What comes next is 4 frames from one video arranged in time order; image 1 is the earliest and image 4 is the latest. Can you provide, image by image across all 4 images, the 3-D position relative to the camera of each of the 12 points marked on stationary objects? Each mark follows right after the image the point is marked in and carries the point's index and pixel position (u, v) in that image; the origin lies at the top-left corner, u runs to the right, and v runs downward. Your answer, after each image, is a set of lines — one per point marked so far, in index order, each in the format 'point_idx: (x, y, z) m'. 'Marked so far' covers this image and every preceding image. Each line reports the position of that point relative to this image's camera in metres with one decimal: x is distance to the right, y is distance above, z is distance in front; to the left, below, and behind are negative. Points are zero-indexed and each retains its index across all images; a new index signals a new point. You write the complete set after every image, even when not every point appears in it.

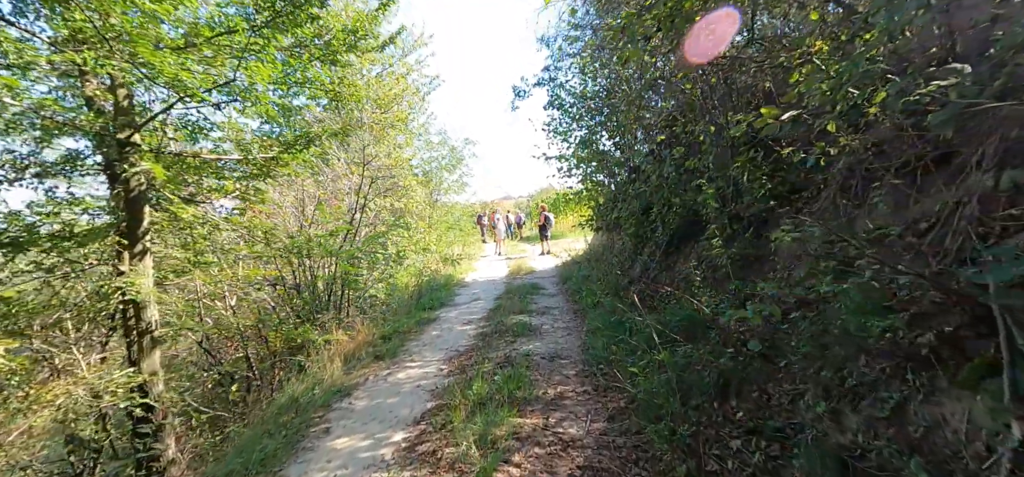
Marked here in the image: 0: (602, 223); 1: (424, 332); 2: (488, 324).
0: (+1.6, +0.3, +9.5) m
1: (-1.0, -1.1, +6.0) m
2: (-0.3, -1.0, +6.2) m
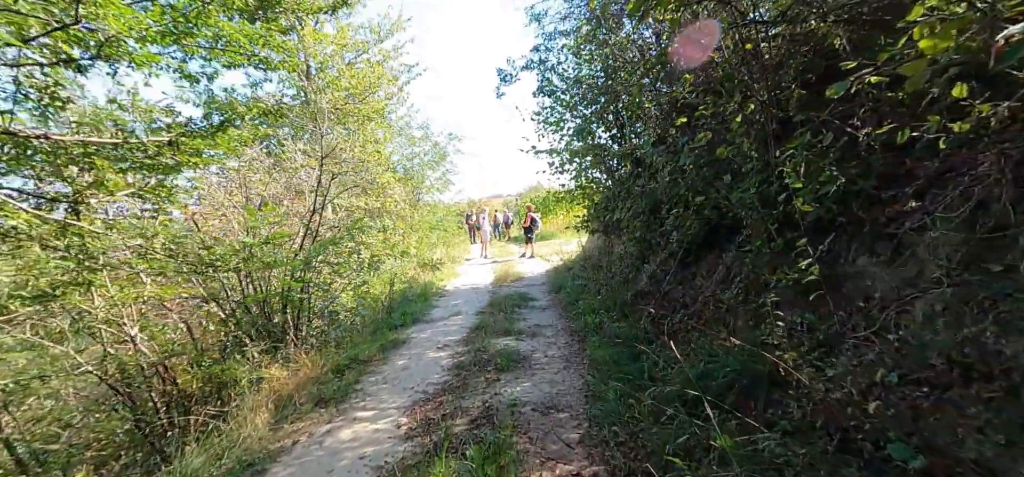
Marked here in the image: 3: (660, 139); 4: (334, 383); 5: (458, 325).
0: (+1.4, +0.2, +8.5) m
1: (-1.1, -1.1, +4.9) m
2: (-0.5, -1.1, +5.1) m
3: (+1.6, +1.1, +5.6) m
4: (-1.4, -1.2, +4.2) m
5: (-0.7, -1.1, +6.5) m
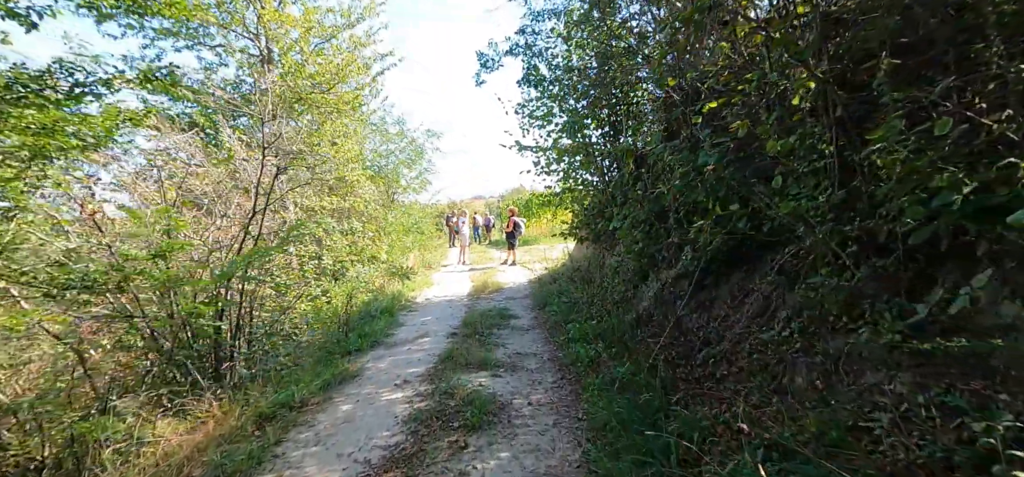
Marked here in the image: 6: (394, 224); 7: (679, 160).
0: (+1.1, +0.1, +7.5) m
1: (-1.3, -1.2, +3.9) m
2: (-0.7, -1.2, +4.1) m
3: (+1.4, +0.9, +4.7) m
4: (-1.6, -1.2, +3.1) m
5: (-0.9, -1.2, +5.4) m
6: (-3.3, +0.4, +14.8) m
7: (+1.3, +0.6, +4.2) m
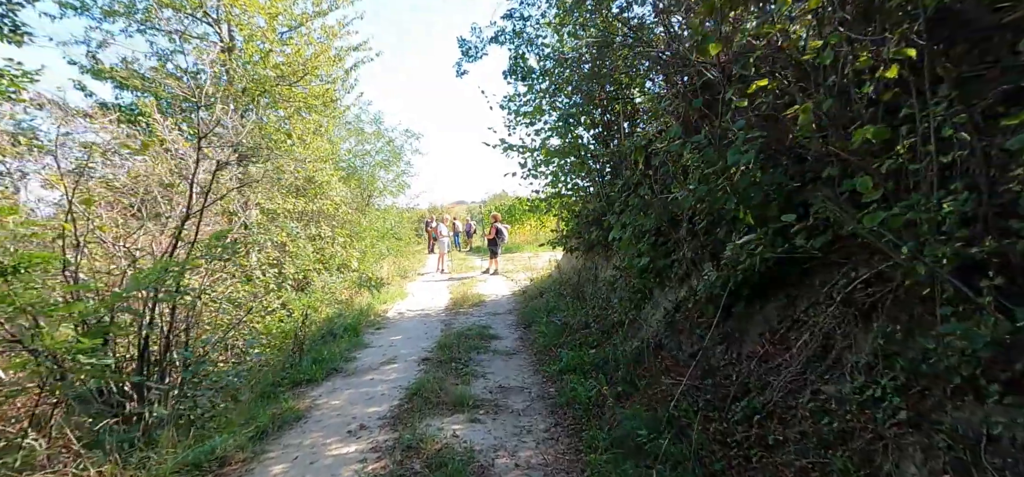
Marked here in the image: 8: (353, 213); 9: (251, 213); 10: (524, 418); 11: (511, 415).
0: (+0.9, 0.0, +6.8) m
1: (-1.4, -1.3, +3.0) m
2: (-0.8, -1.2, +3.3) m
3: (+1.3, +0.8, +4.0) m
4: (-1.7, -1.3, +2.3) m
5: (-1.1, -1.2, +4.6) m
6: (-3.8, +0.3, +13.9) m
7: (+1.2, +0.5, +3.5) m
8: (-3.9, +0.6, +13.2) m
9: (-4.1, +0.4, +8.2) m
10: (+0.1, -1.2, +3.7) m
11: (0.0, -1.2, +3.6) m
